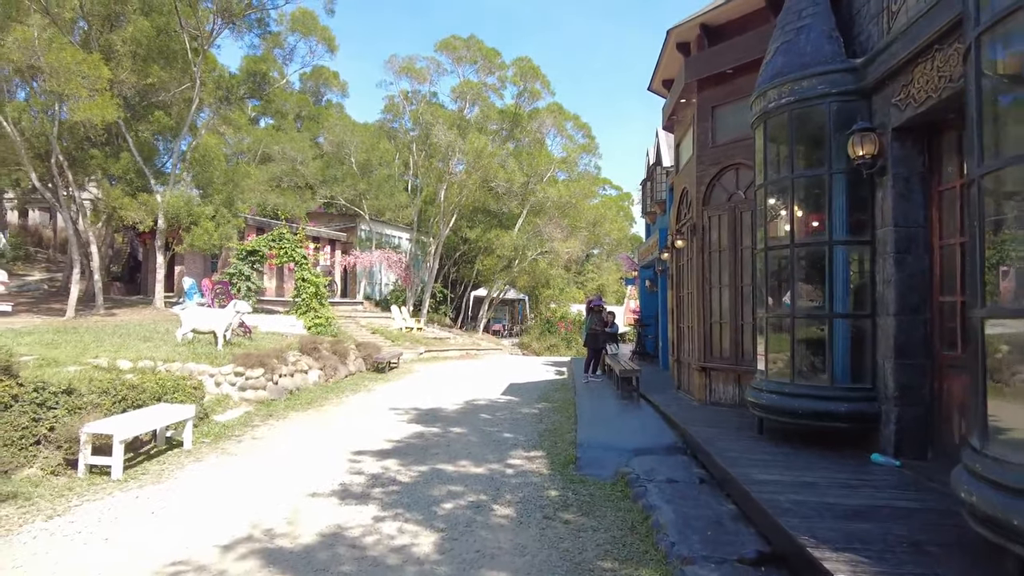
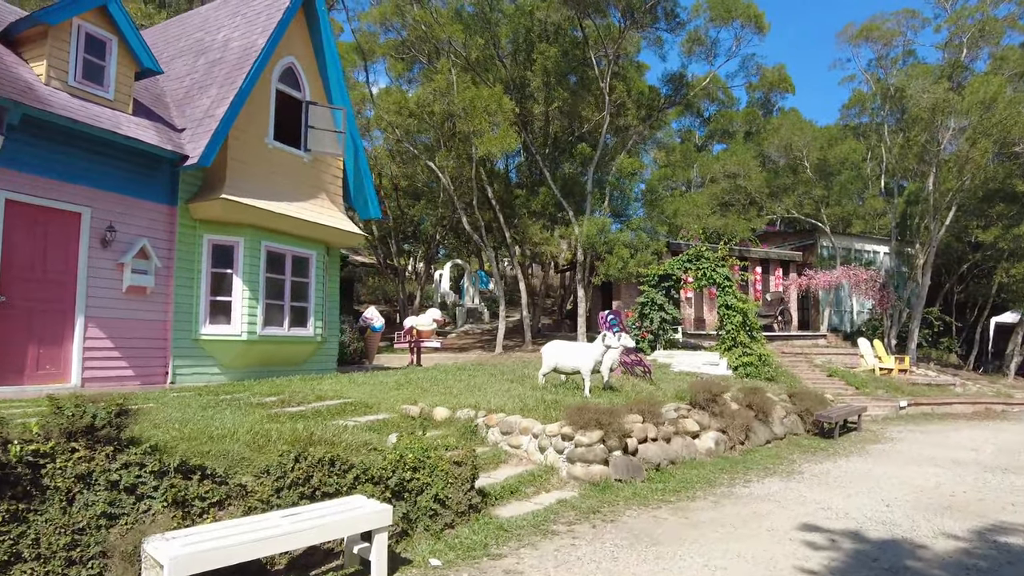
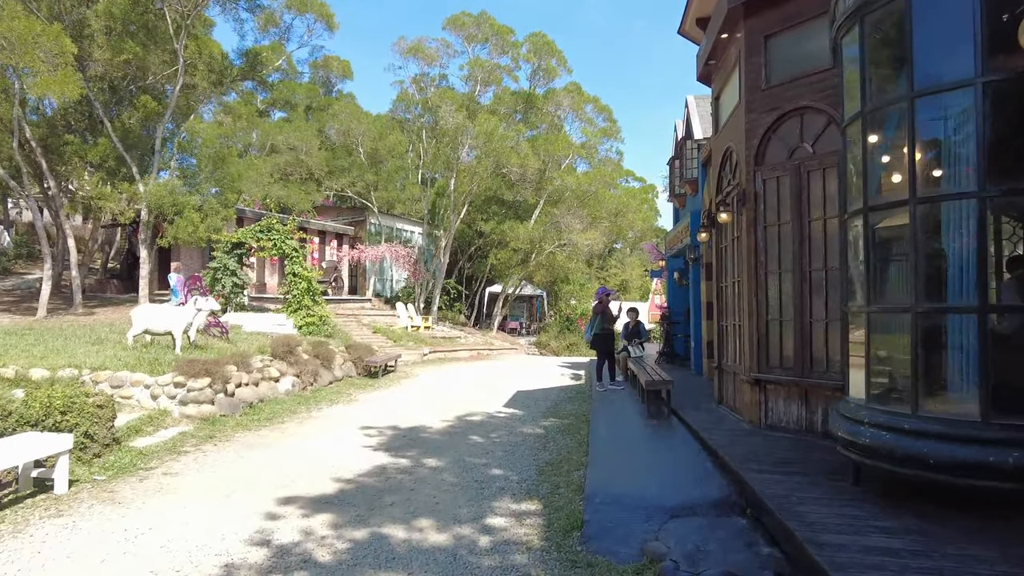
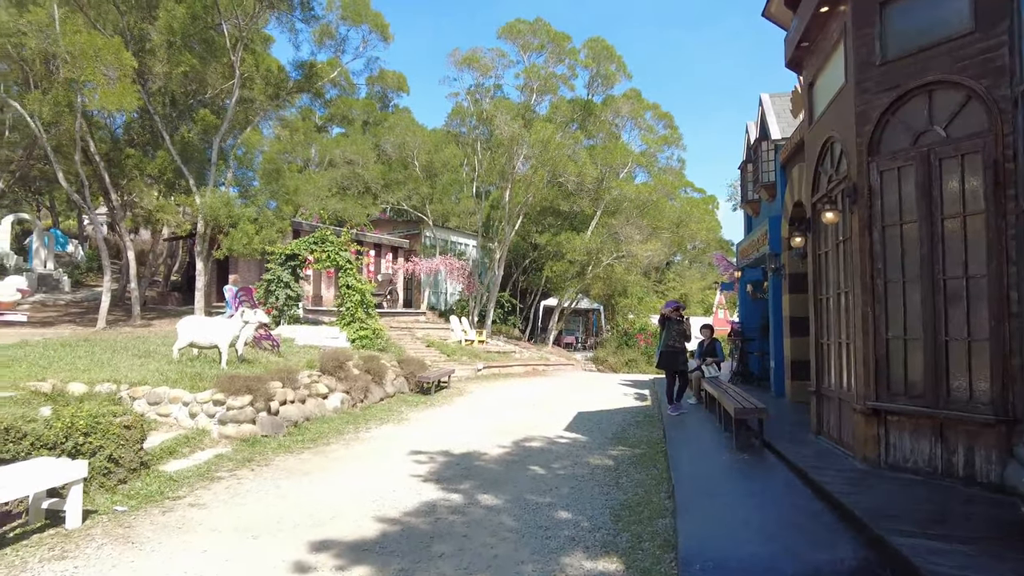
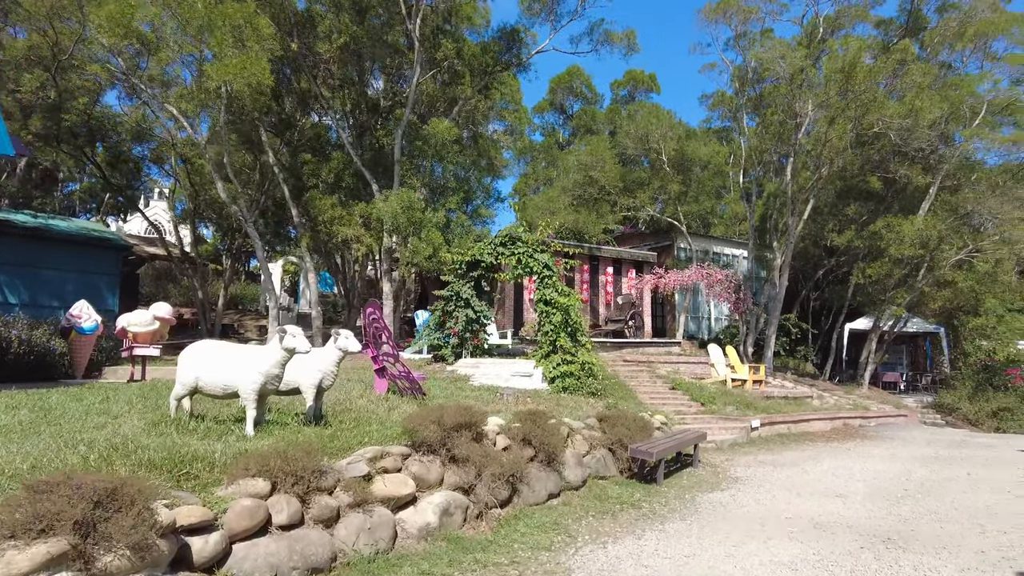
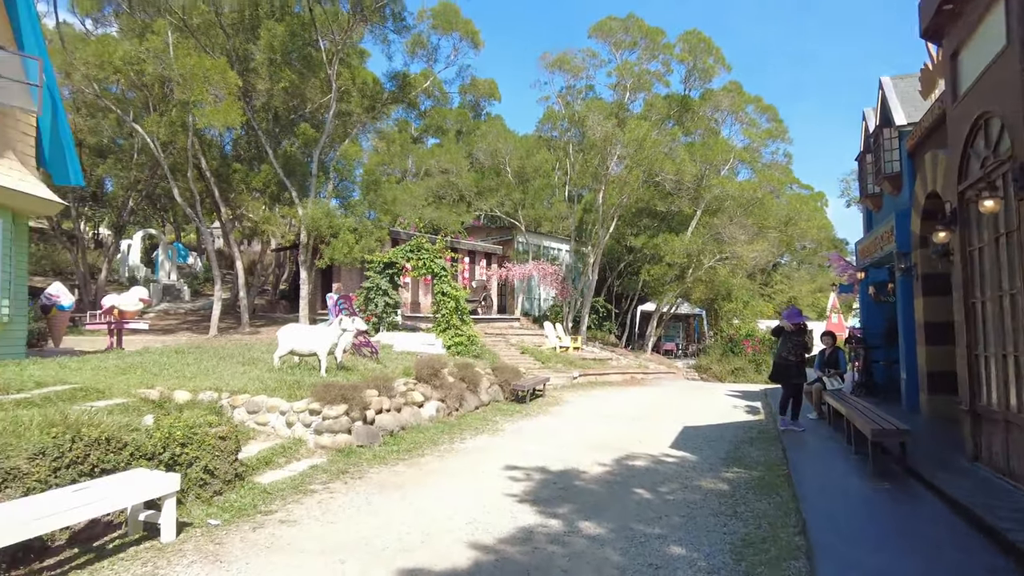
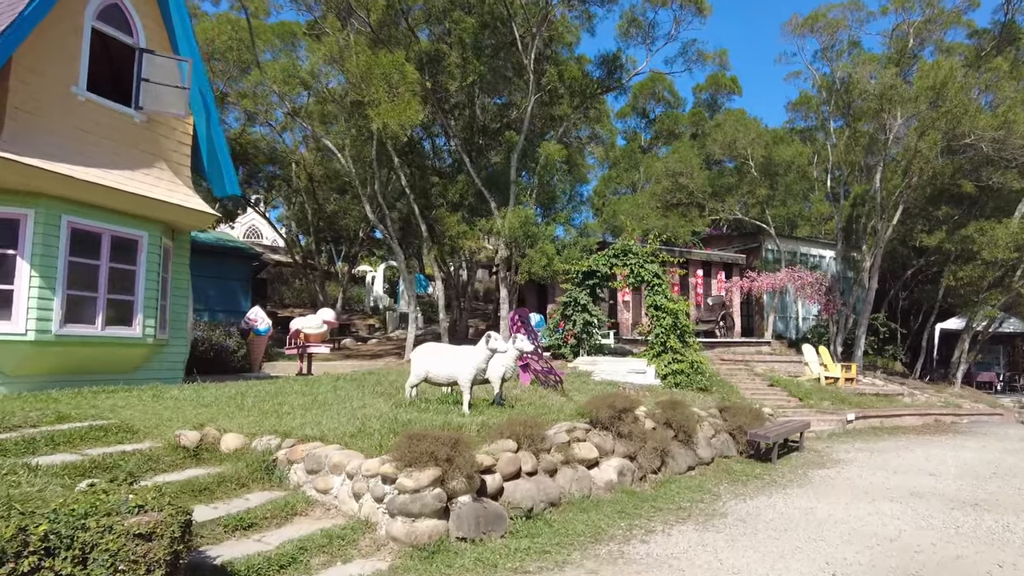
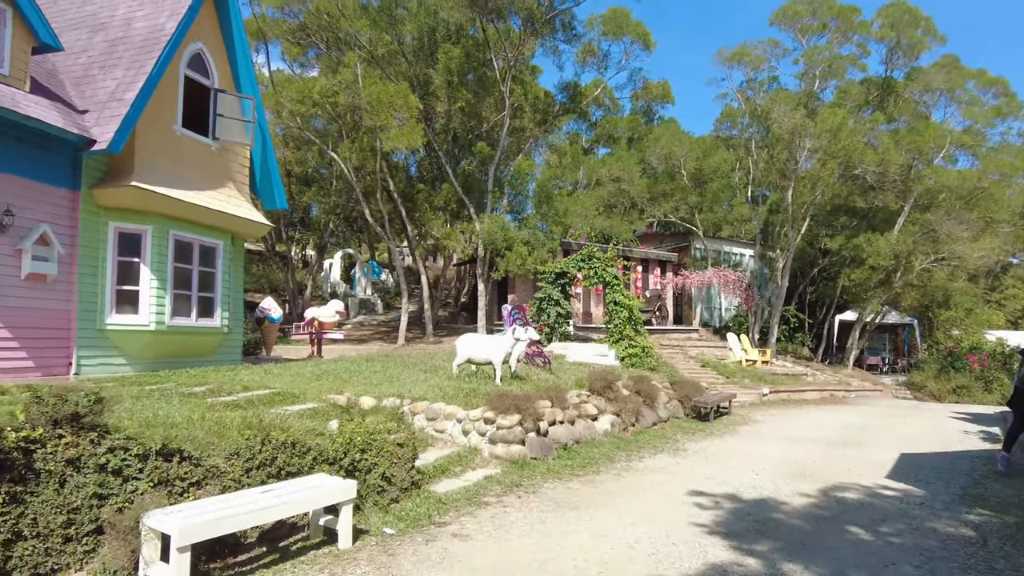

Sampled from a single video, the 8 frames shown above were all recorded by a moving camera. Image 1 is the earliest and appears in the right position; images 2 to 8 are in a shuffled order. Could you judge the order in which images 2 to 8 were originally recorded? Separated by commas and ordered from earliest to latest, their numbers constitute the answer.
3, 4, 6, 8, 2, 7, 5
